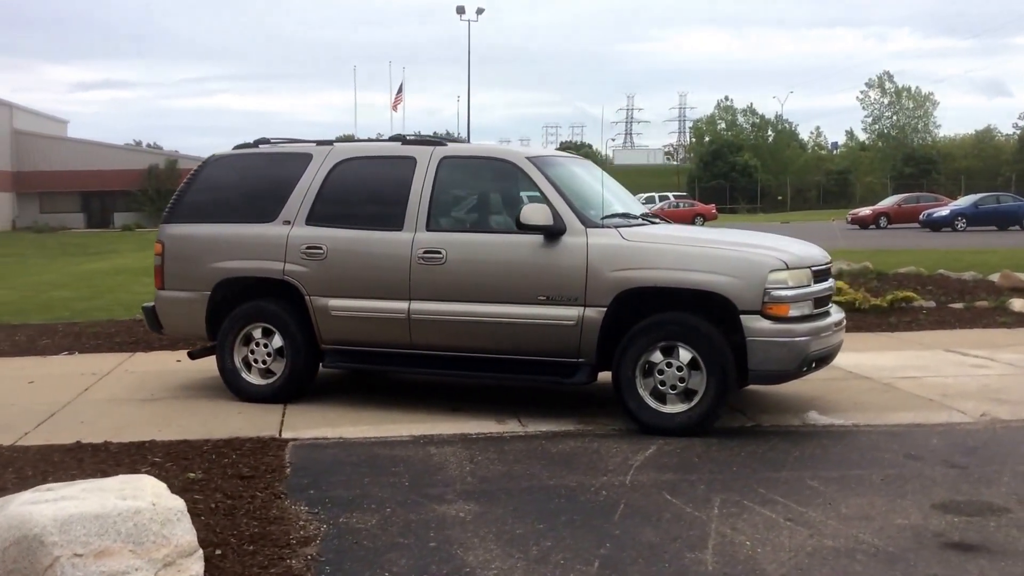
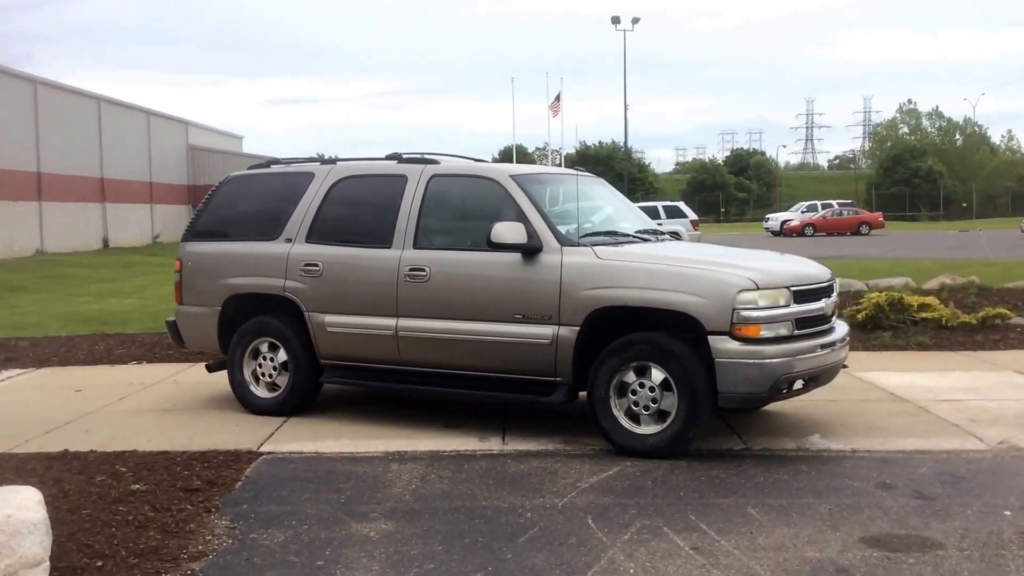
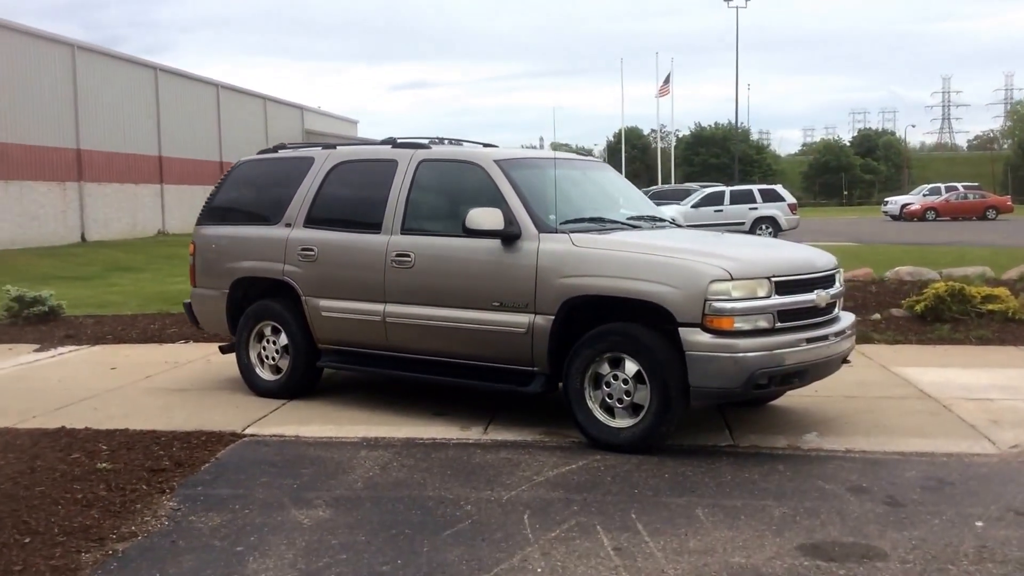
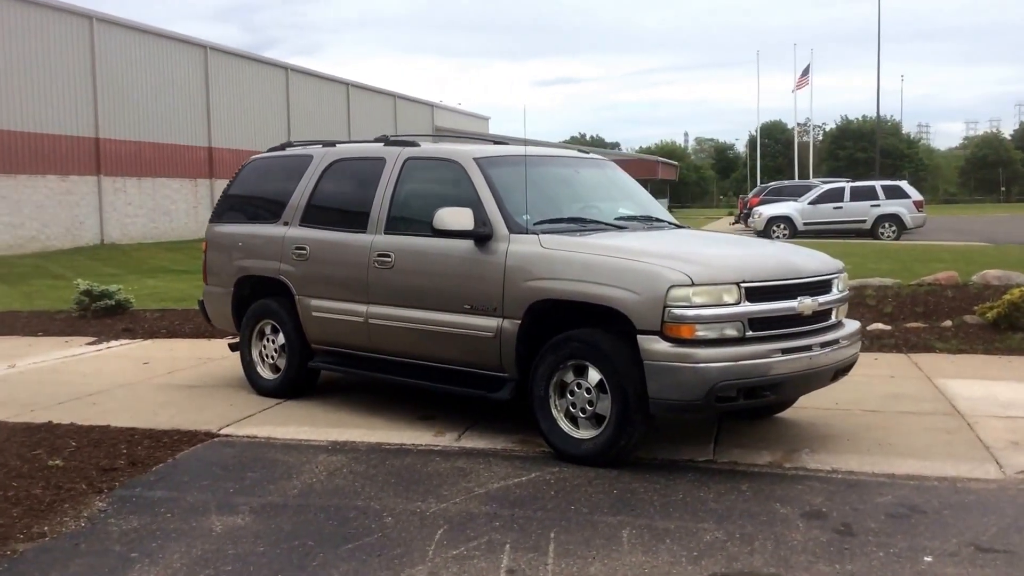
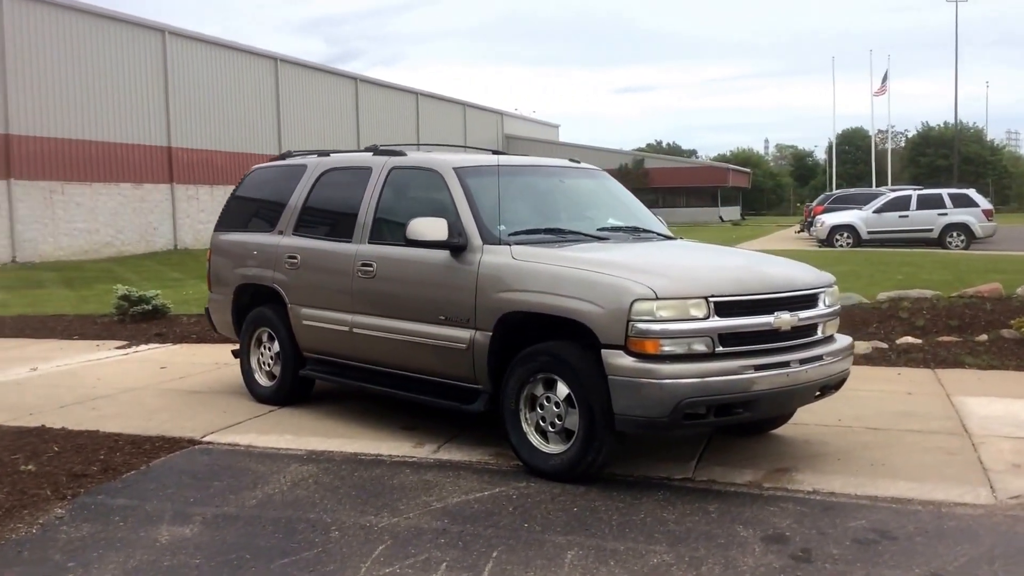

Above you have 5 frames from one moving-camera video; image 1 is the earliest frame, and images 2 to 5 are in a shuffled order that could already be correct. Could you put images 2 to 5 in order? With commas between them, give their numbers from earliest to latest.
2, 3, 4, 5
